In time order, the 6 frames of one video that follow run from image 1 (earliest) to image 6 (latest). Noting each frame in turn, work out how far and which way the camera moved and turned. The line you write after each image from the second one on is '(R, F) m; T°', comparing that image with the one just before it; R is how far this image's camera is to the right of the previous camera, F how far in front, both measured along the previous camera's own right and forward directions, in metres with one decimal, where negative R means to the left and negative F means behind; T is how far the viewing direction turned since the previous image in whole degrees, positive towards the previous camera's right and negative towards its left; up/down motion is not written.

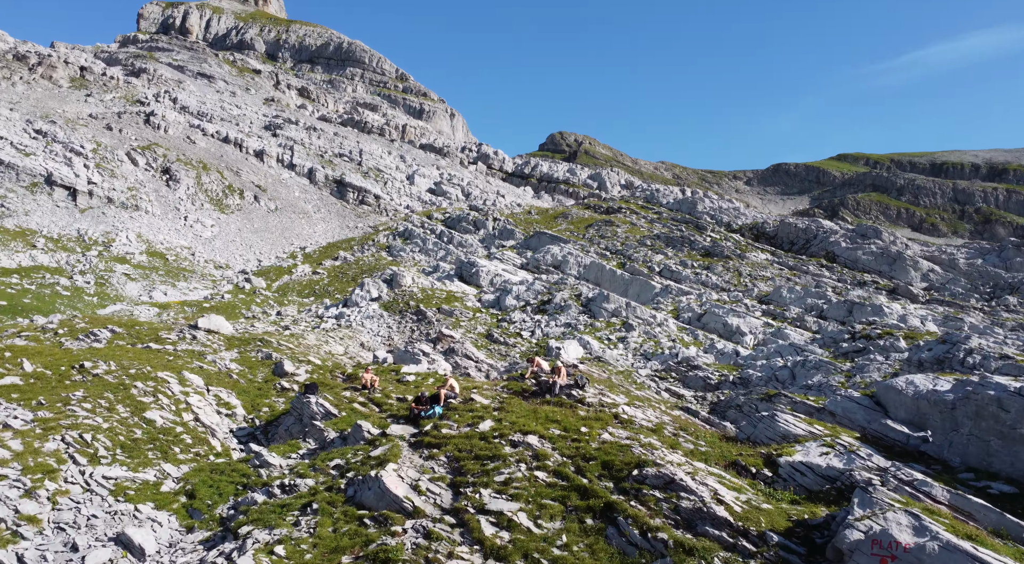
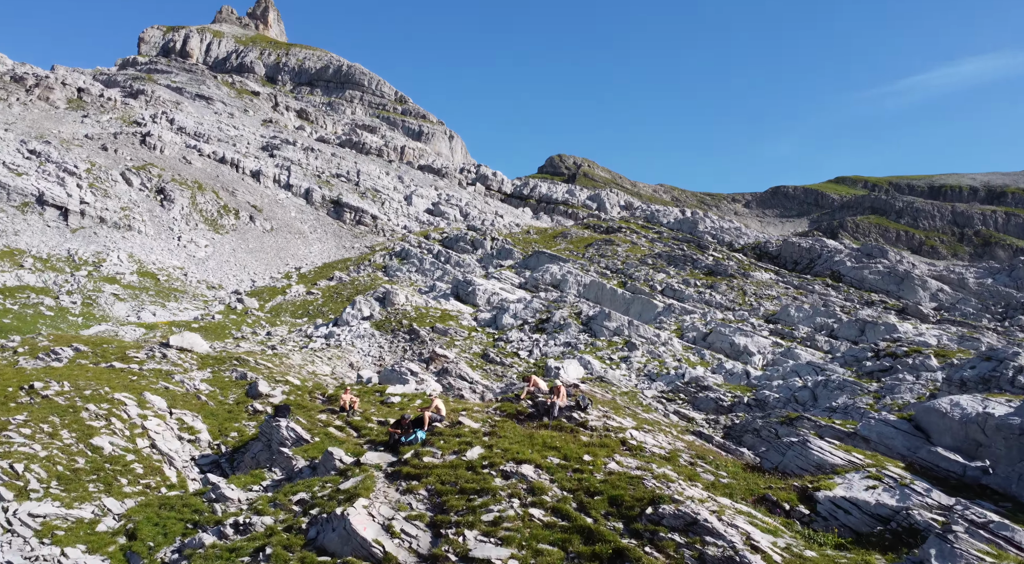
(+0.2, +2.4) m; 0°
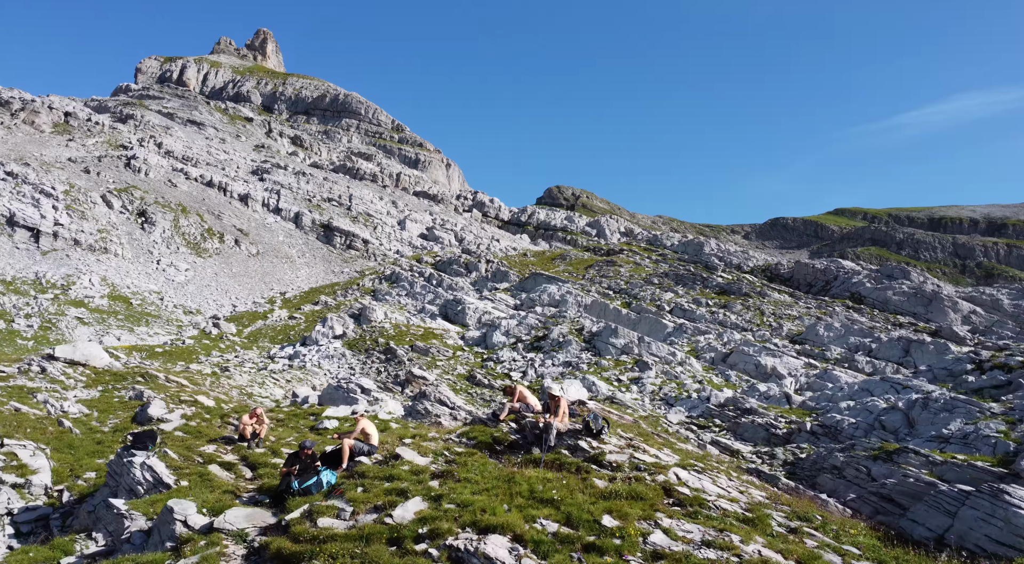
(+0.5, +7.2) m; 0°
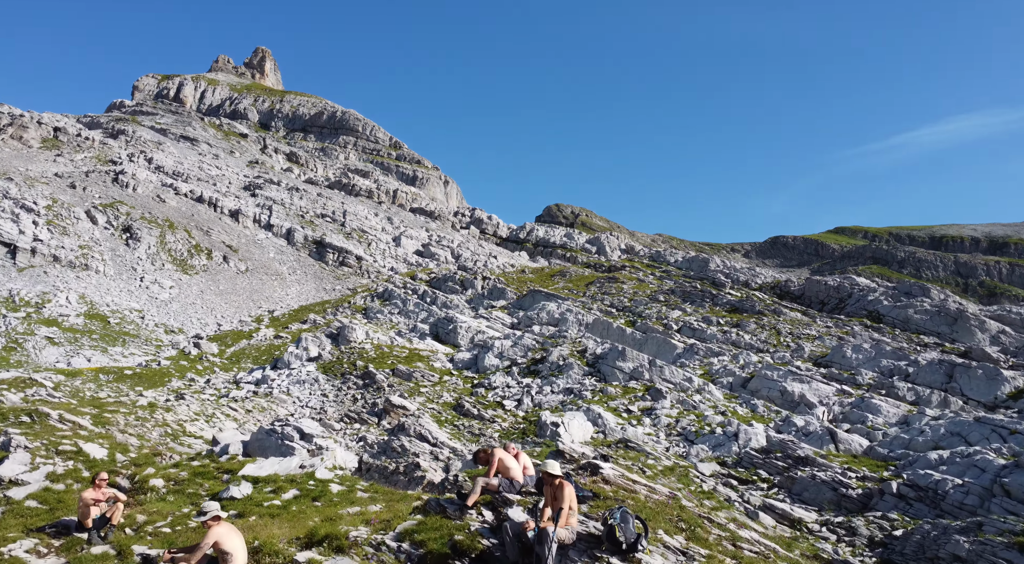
(+0.3, +5.3) m; 0°
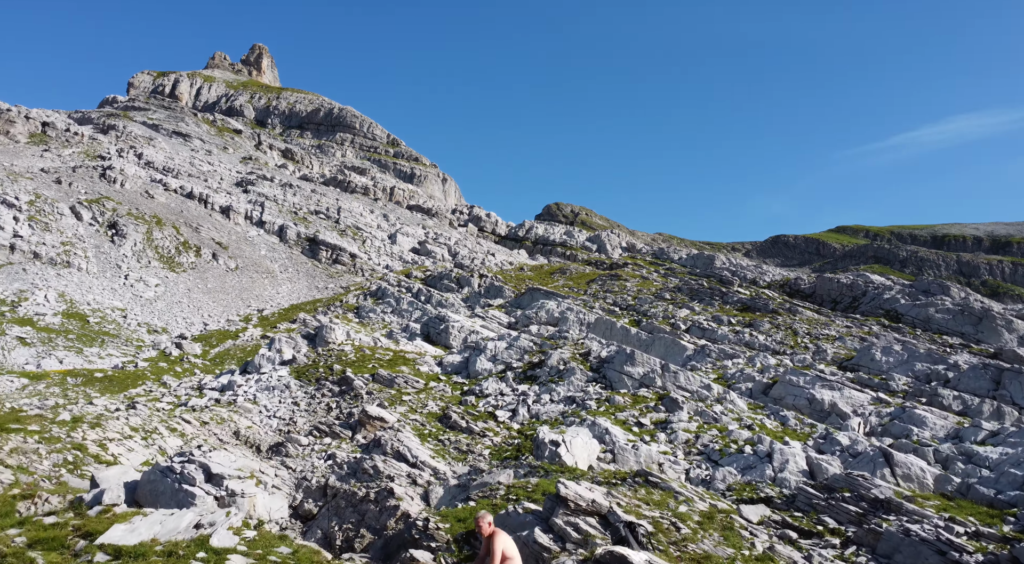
(+0.3, +4.6) m; 0°
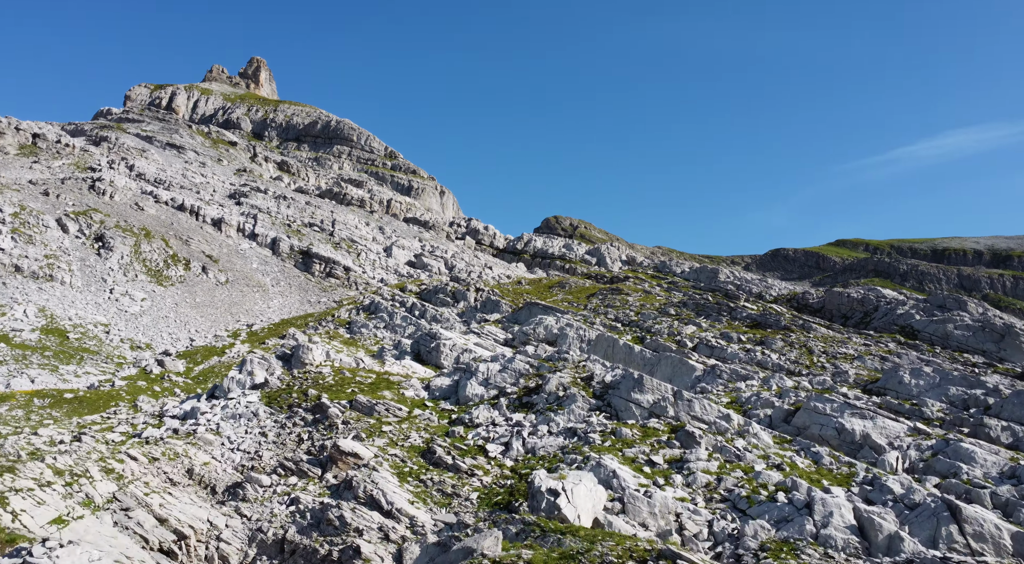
(+0.2, +3.8) m; 0°
